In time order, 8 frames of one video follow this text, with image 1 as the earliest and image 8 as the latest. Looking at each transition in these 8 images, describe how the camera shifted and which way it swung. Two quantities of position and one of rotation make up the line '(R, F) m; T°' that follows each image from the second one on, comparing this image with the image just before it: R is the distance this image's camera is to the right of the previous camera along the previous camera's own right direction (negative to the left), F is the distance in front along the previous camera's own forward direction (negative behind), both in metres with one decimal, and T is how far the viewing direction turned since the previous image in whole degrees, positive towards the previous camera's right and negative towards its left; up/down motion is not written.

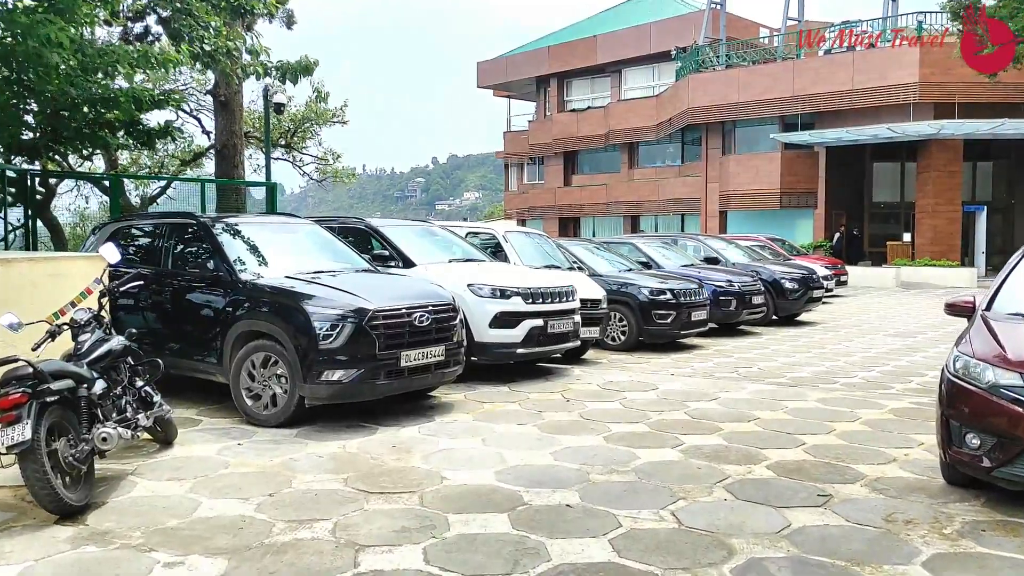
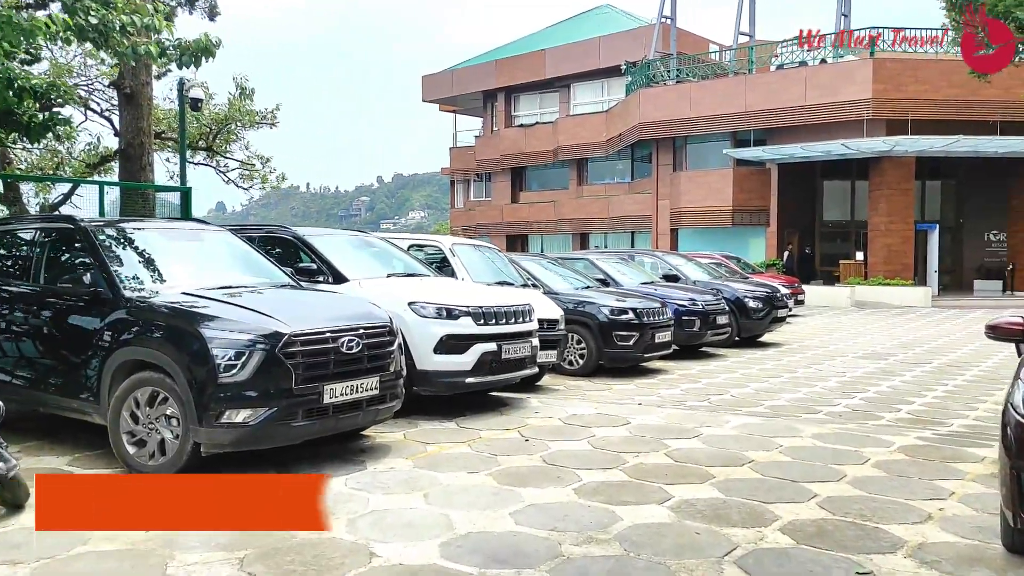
(0.0, +1.1) m; +4°
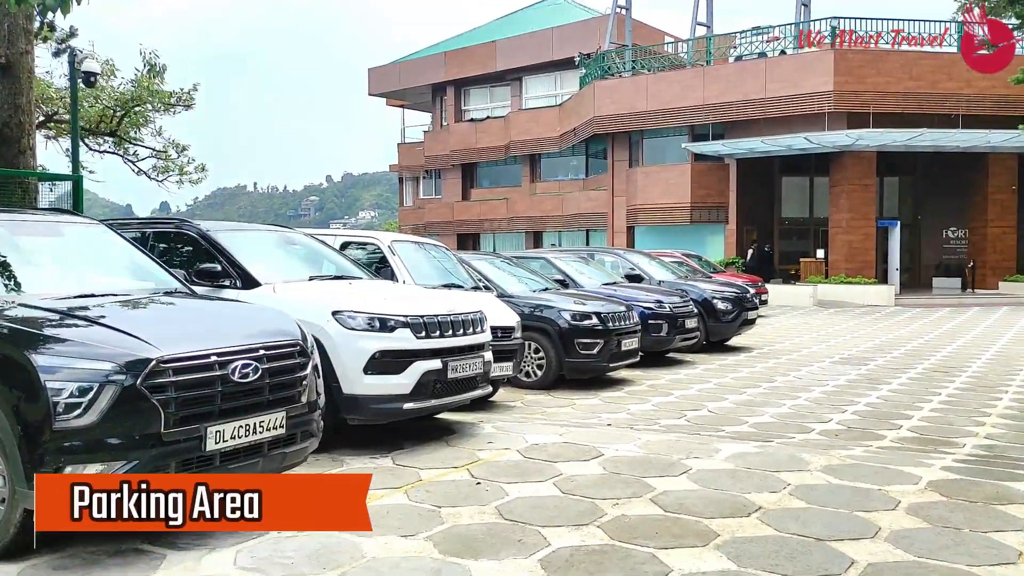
(0.0, +1.1) m; +3°
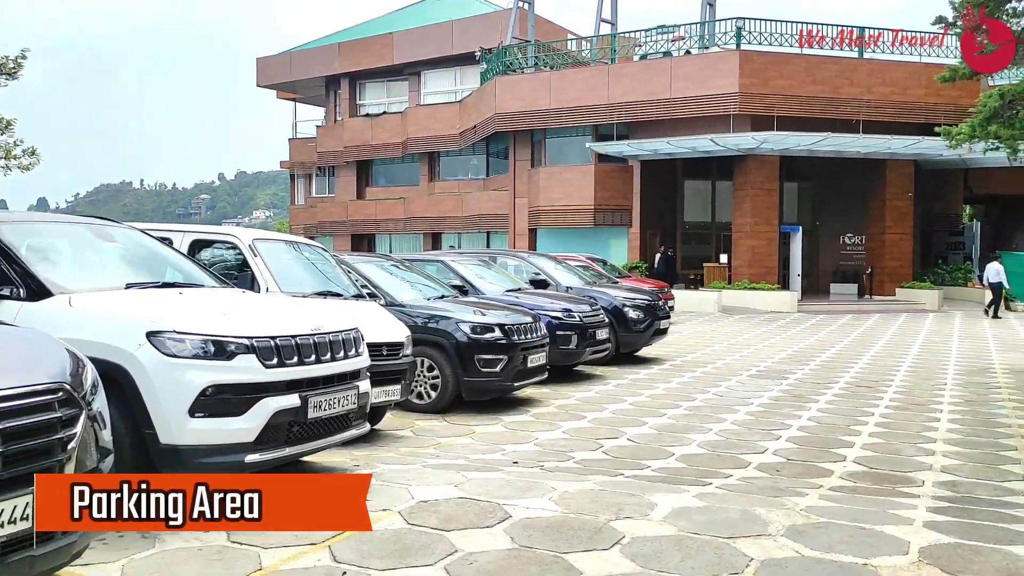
(+0.1, +1.2) m; +7°
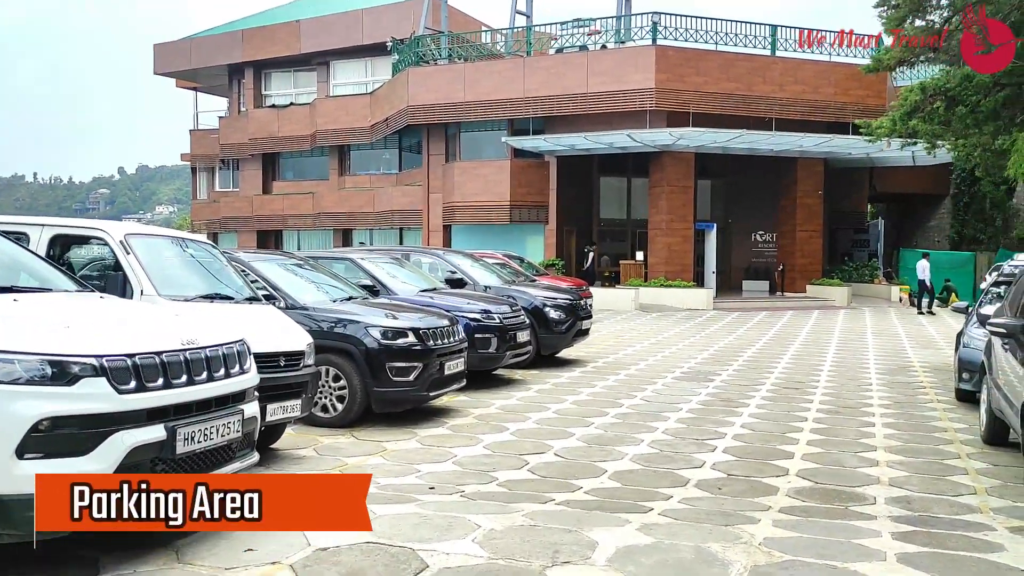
(0.0, +0.7) m; +6°
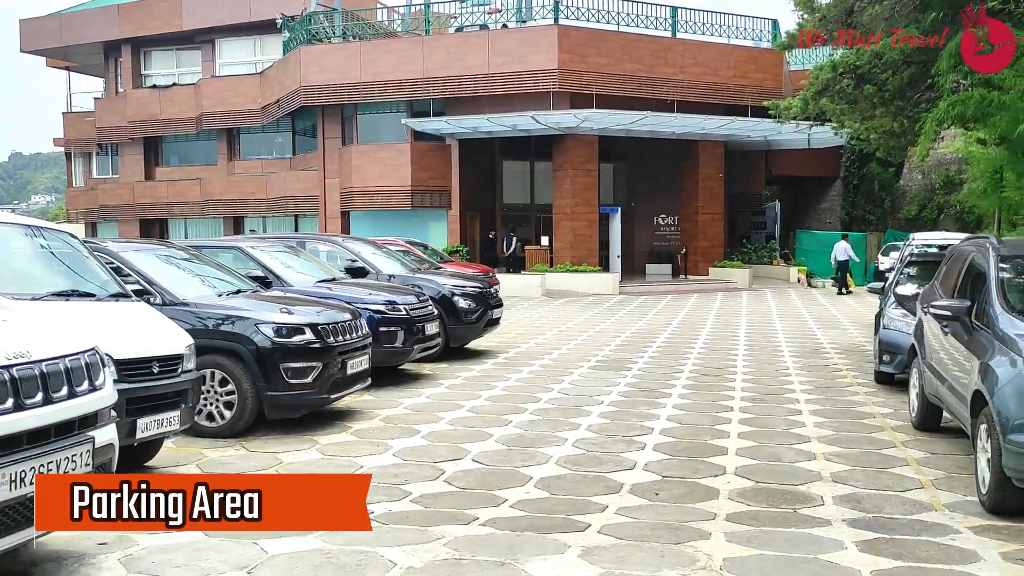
(-0.1, +0.6) m; +6°
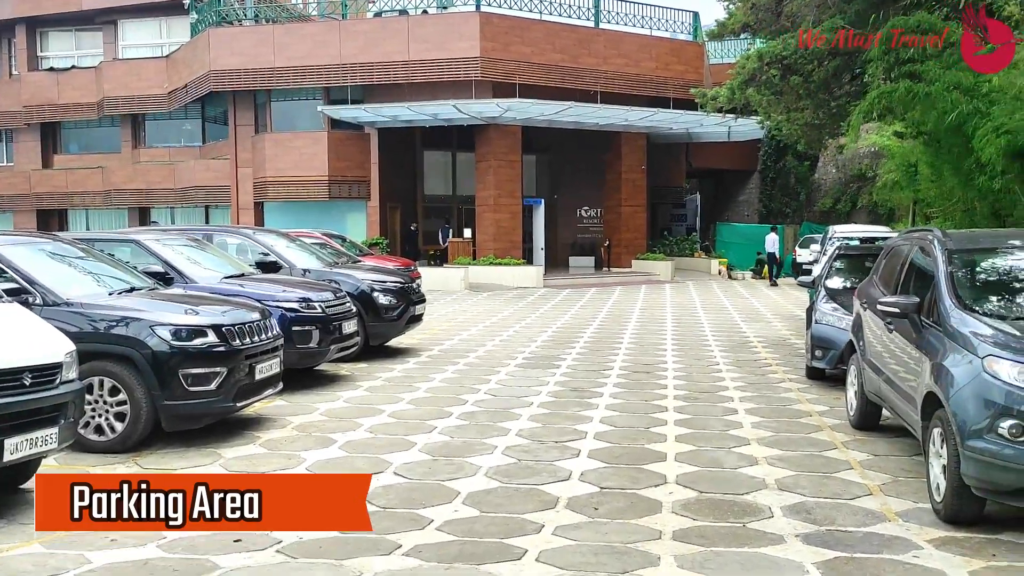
(0.0, +0.5) m; +5°
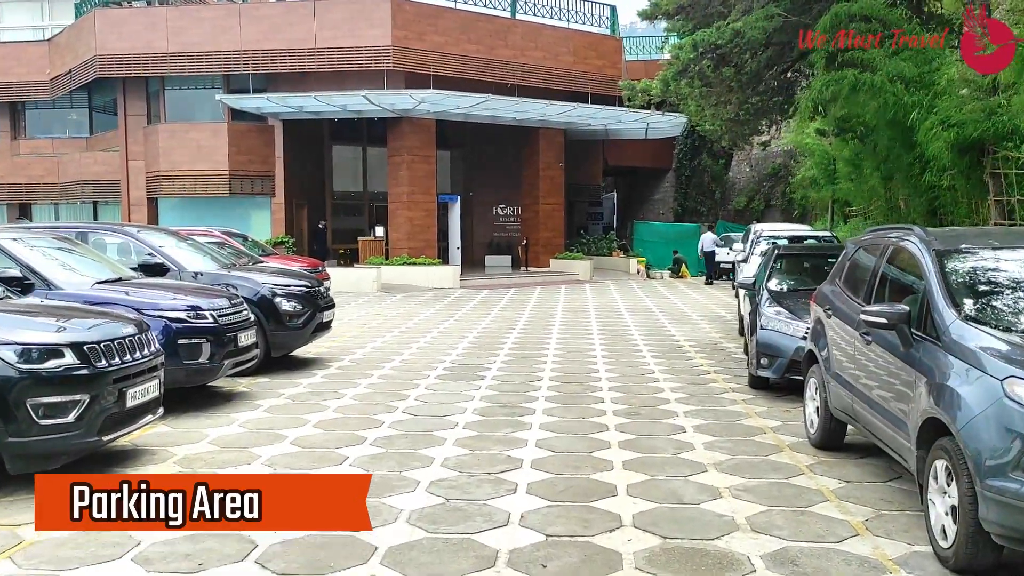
(-0.1, +0.9) m; +6°
